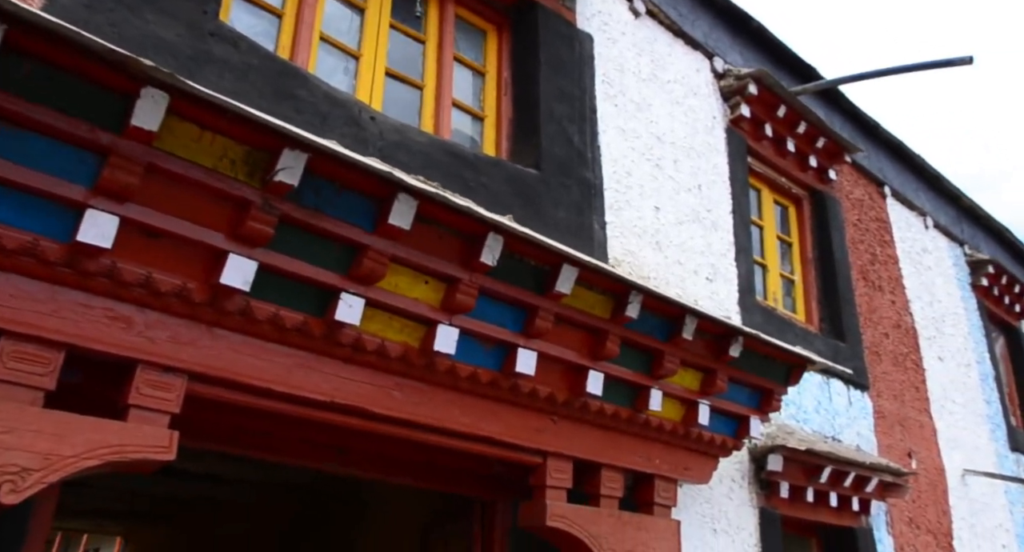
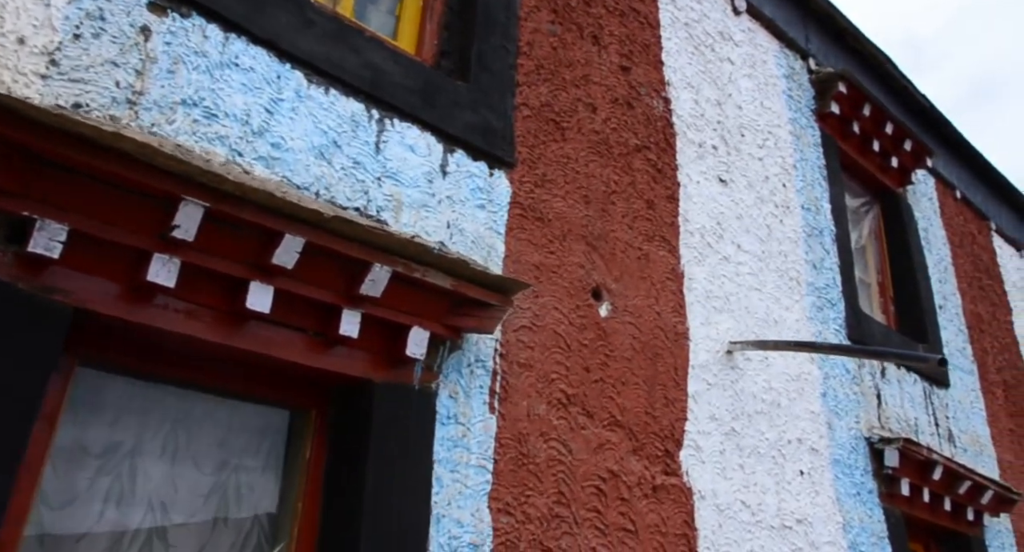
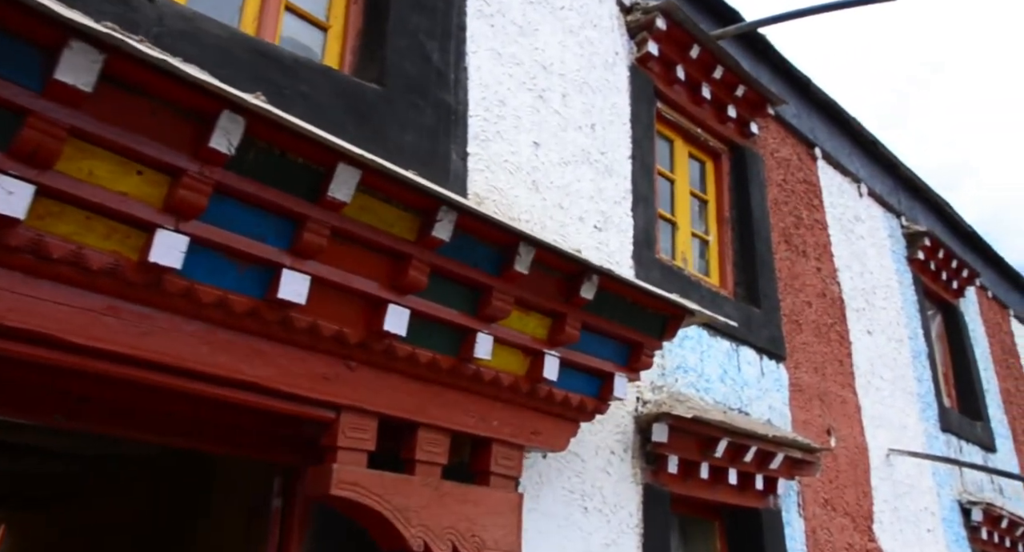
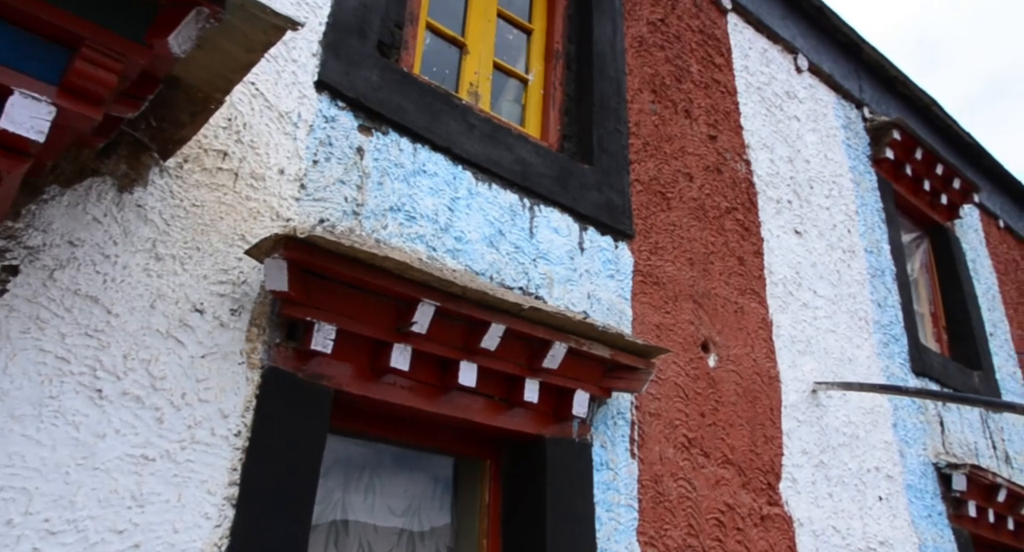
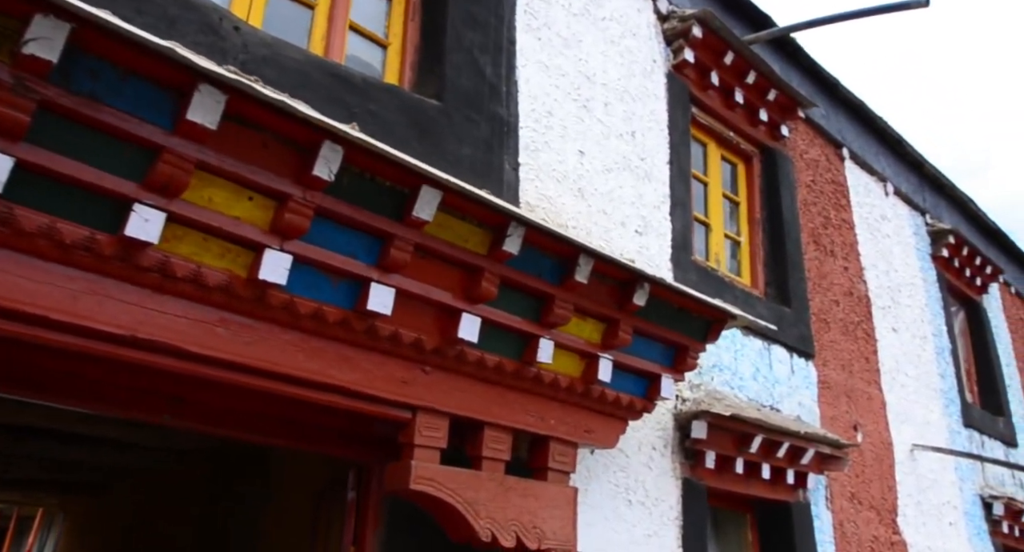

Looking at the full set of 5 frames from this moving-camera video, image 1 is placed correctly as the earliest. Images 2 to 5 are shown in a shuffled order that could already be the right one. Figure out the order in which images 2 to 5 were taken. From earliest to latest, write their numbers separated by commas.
5, 3, 4, 2
